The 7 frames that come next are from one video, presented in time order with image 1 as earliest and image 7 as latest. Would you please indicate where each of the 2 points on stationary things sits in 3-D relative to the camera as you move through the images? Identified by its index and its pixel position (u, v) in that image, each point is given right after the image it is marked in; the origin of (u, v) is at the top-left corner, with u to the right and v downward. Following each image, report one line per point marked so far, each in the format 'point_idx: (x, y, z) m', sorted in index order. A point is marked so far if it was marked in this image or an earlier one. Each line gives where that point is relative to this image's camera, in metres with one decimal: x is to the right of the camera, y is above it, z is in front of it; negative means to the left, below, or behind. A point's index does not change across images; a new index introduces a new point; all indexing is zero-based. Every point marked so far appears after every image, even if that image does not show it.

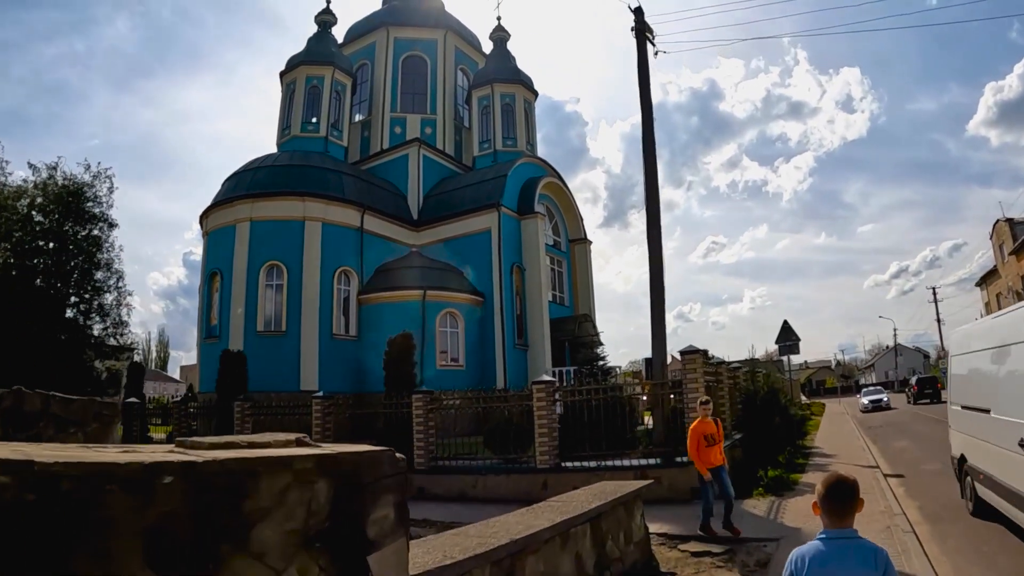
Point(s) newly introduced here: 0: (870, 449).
0: (+9.4, -4.2, +17.1) m
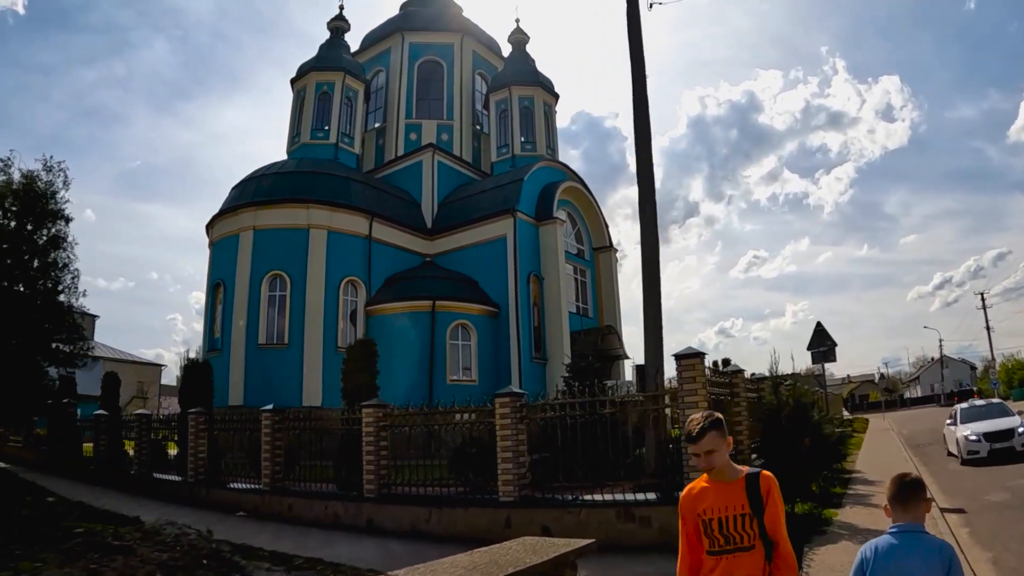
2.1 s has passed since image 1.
0: (+9.5, -4.3, +15.1) m
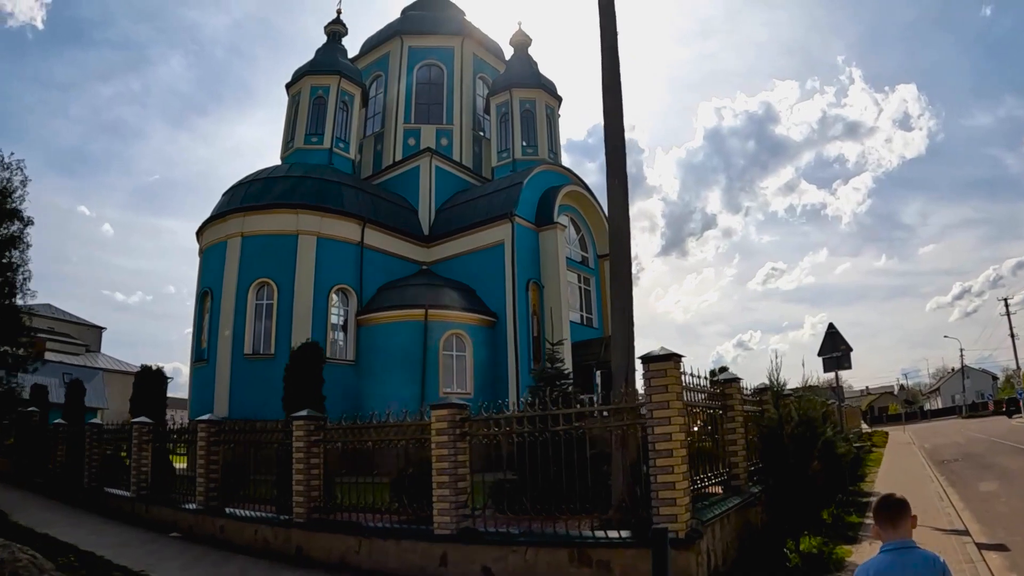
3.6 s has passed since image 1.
0: (+9.2, -4.3, +13.7) m
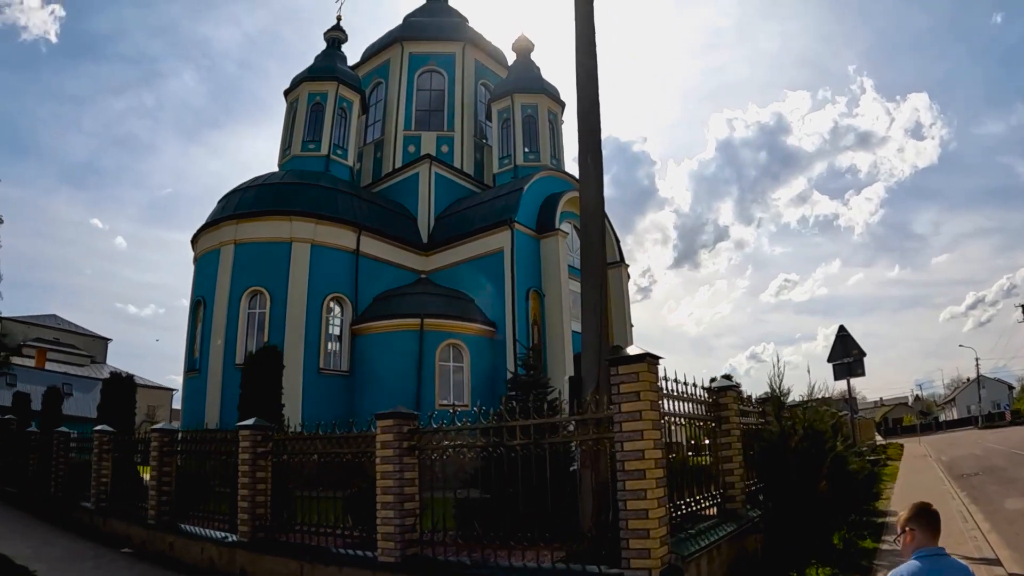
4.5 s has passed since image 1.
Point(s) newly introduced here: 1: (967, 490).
0: (+9.0, -4.4, +12.8) m
1: (+11.6, -5.1, +16.7) m
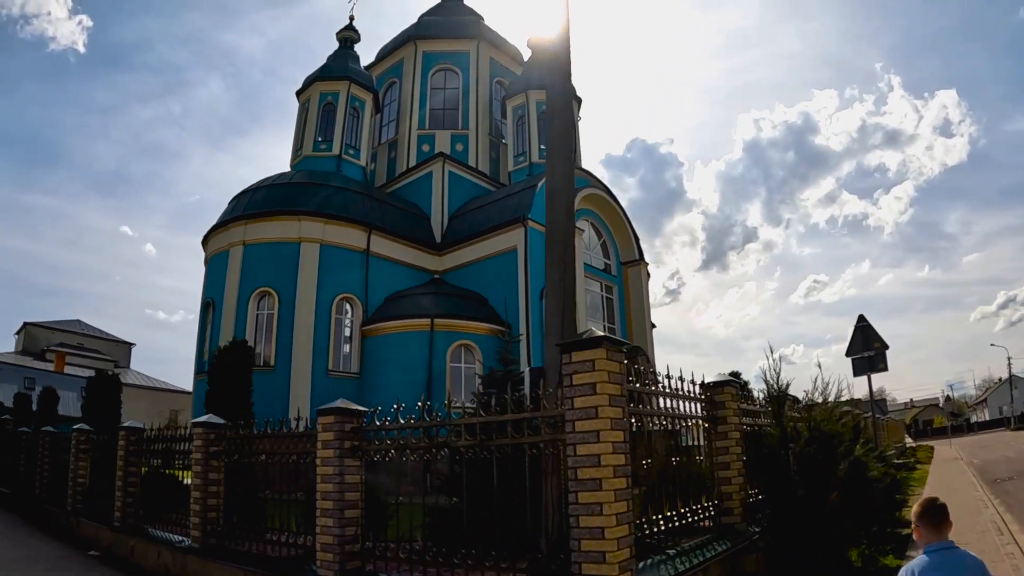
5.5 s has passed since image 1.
0: (+9.1, -4.3, +12.0) m
1: (+11.8, -5.0, +15.8) m
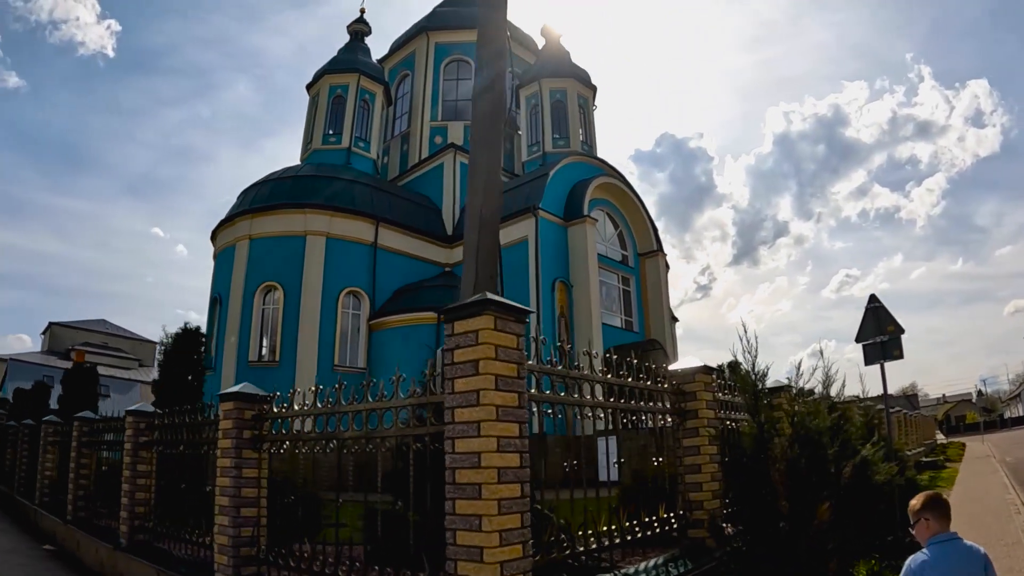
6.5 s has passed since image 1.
0: (+9.0, -4.0, +11.2) m
1: (+11.9, -4.7, +14.9) m
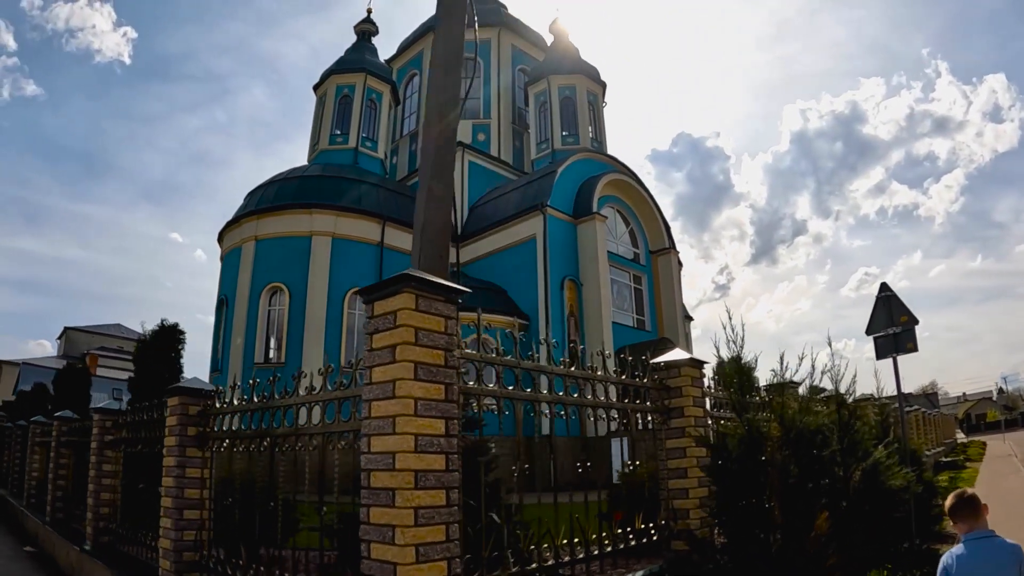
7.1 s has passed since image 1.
0: (+9.1, -3.9, +10.6) m
1: (+12.1, -4.6, +14.3) m
